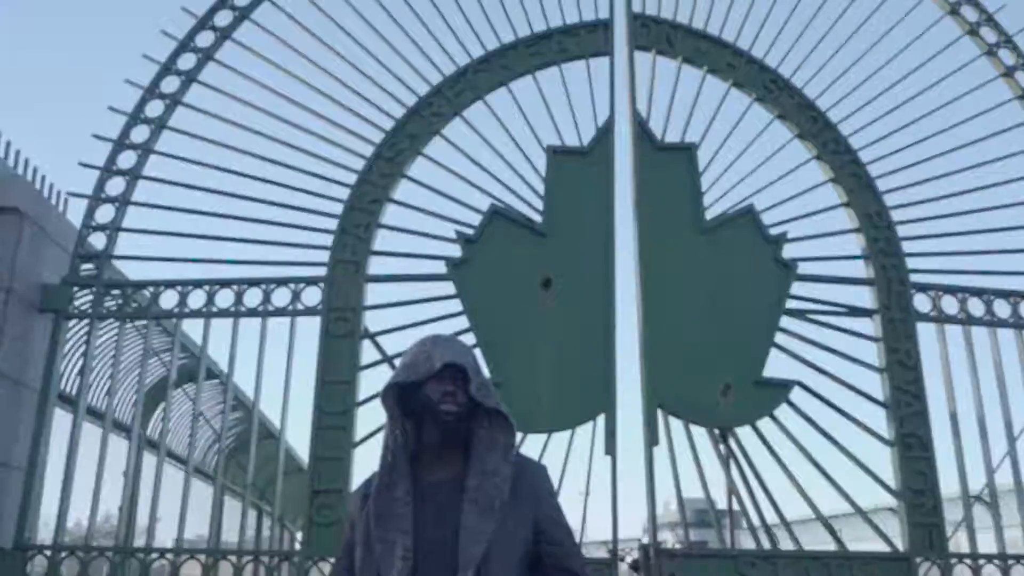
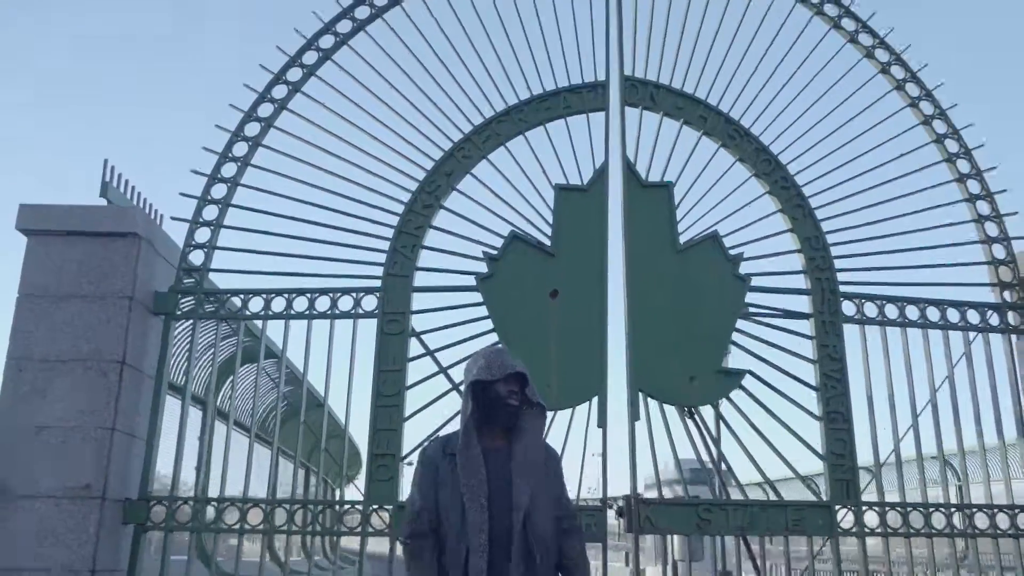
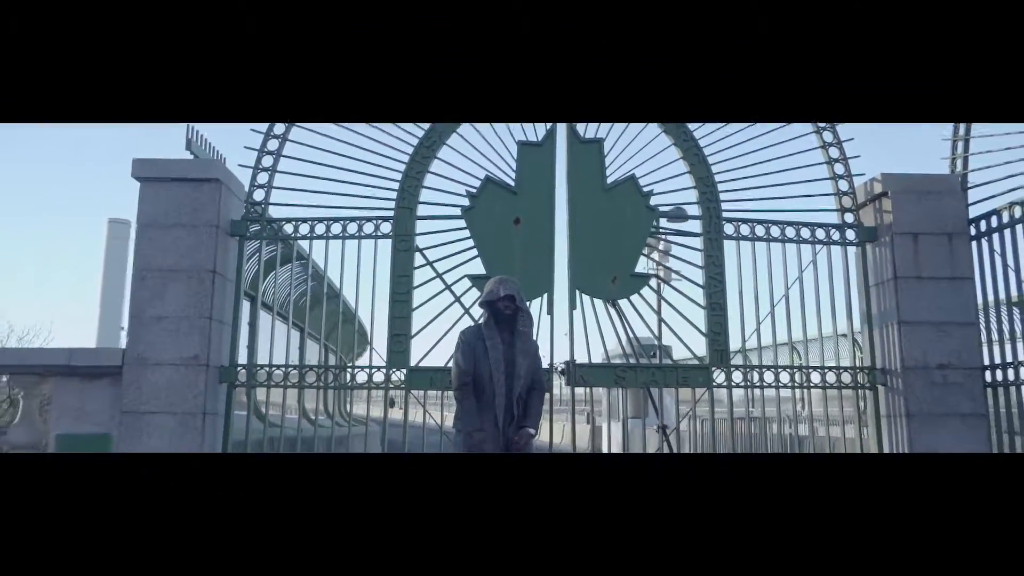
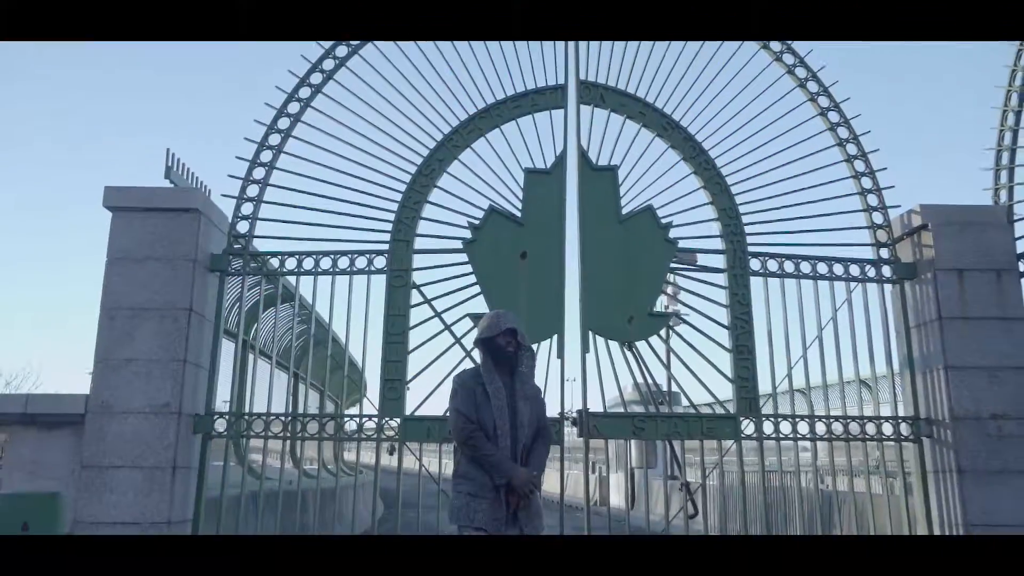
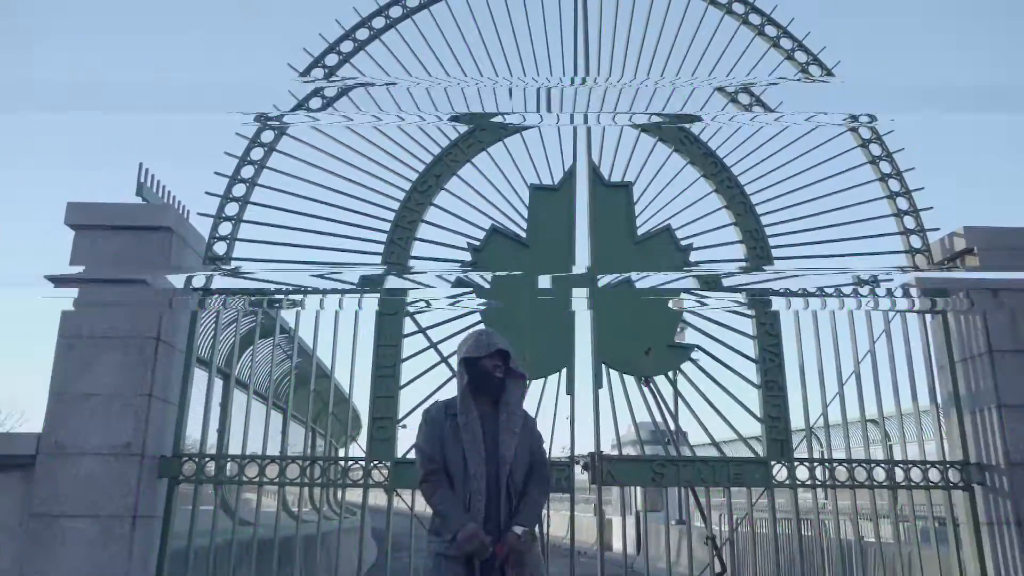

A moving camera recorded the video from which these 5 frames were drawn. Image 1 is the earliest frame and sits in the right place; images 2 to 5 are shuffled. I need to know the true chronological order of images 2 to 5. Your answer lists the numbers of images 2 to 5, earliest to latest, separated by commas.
2, 5, 4, 3
